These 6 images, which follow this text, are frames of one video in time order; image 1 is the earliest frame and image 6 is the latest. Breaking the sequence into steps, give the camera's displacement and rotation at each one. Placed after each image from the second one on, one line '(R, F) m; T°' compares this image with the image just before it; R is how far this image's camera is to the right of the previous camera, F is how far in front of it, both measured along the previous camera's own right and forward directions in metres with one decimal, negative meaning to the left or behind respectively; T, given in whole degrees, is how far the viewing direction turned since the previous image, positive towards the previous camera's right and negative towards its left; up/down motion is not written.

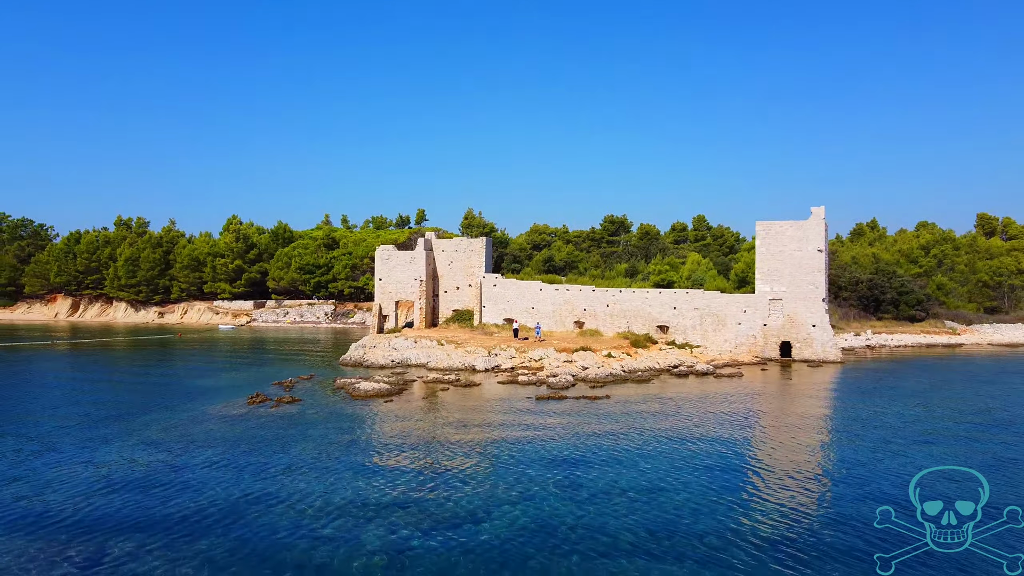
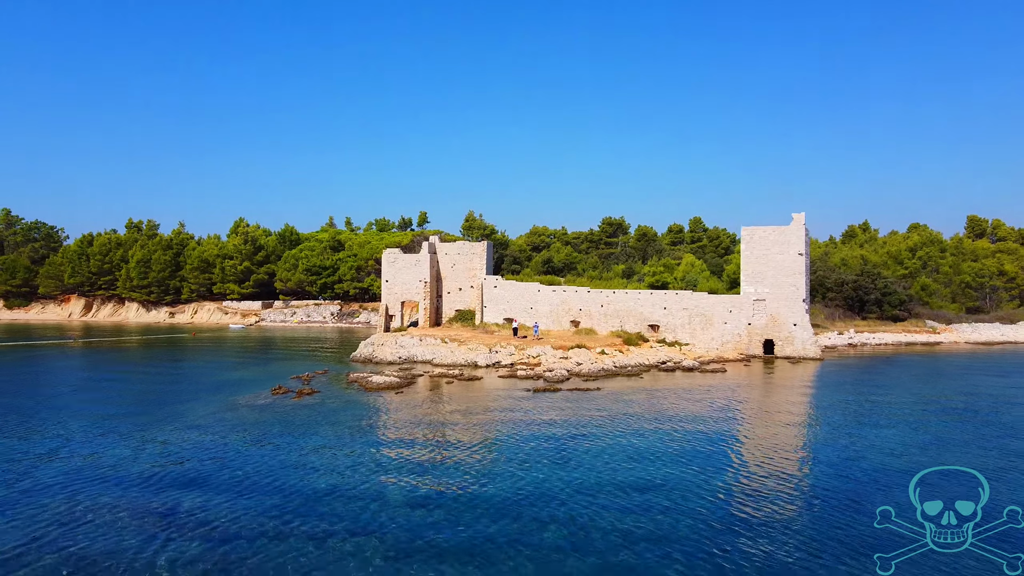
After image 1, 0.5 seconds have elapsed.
(0.0, -1.5) m; 0°
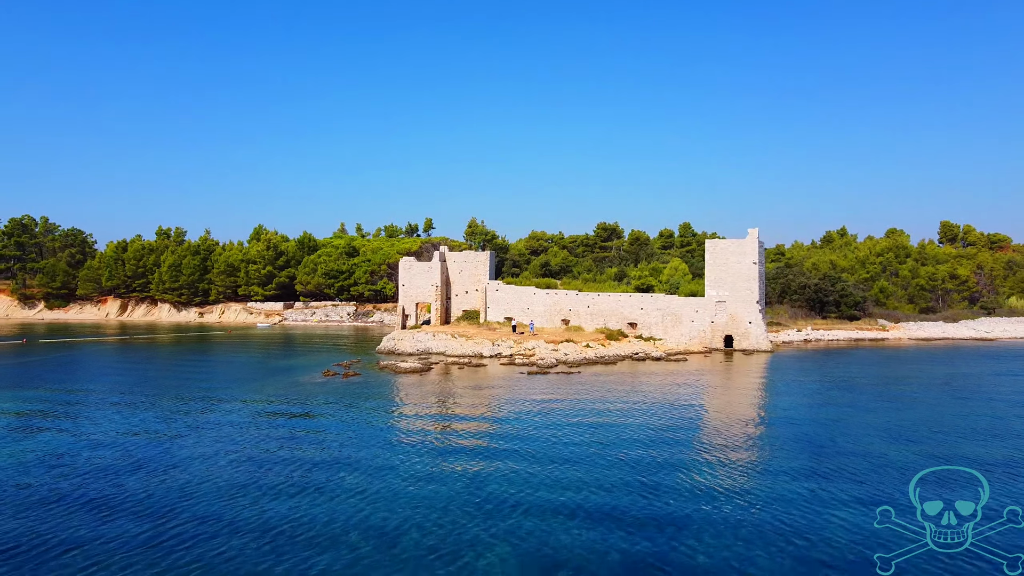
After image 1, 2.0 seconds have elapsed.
(+0.1, -4.4) m; 0°
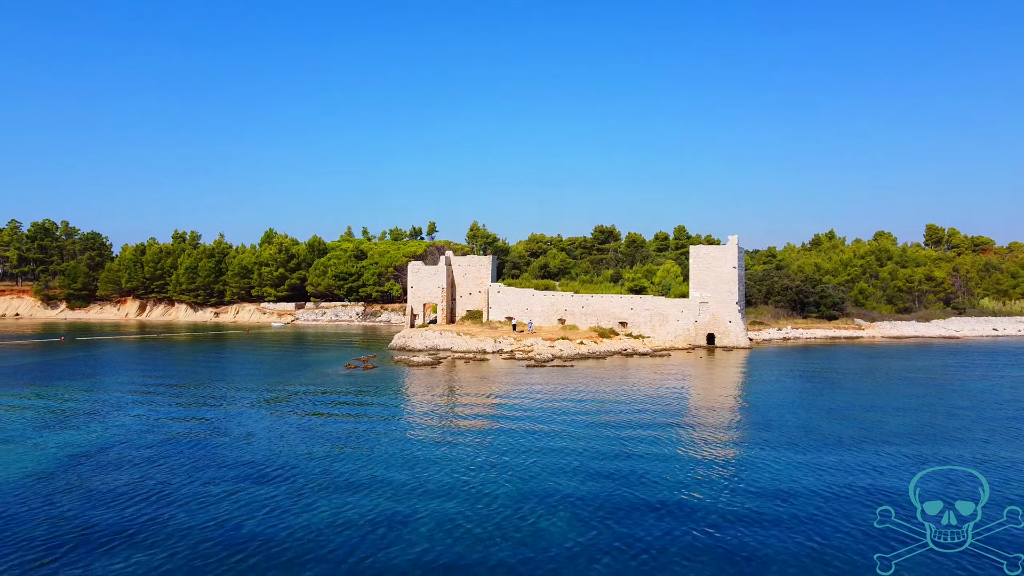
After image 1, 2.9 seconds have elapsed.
(0.0, -2.6) m; 0°
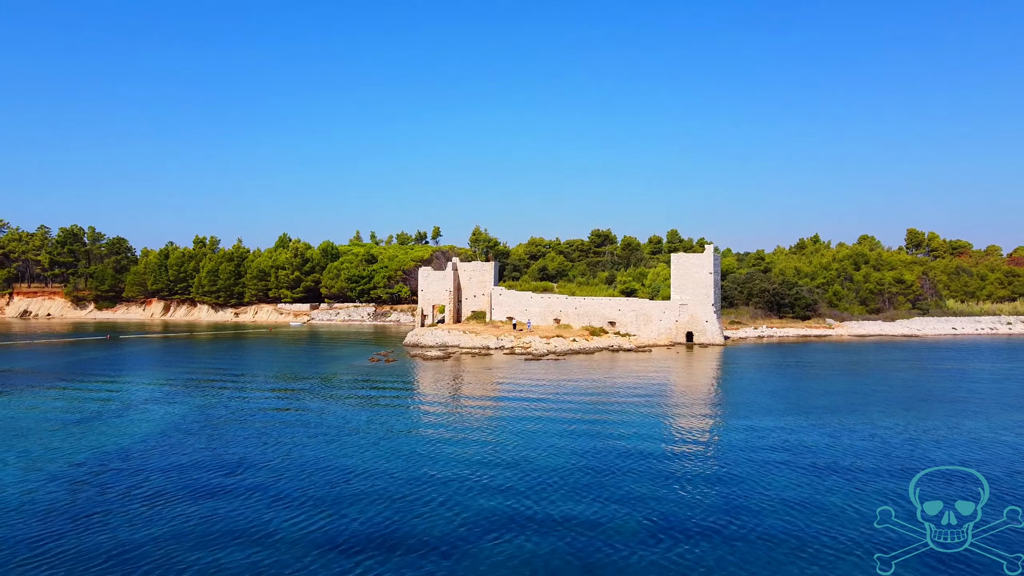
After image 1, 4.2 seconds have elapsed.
(0.0, -3.8) m; 0°
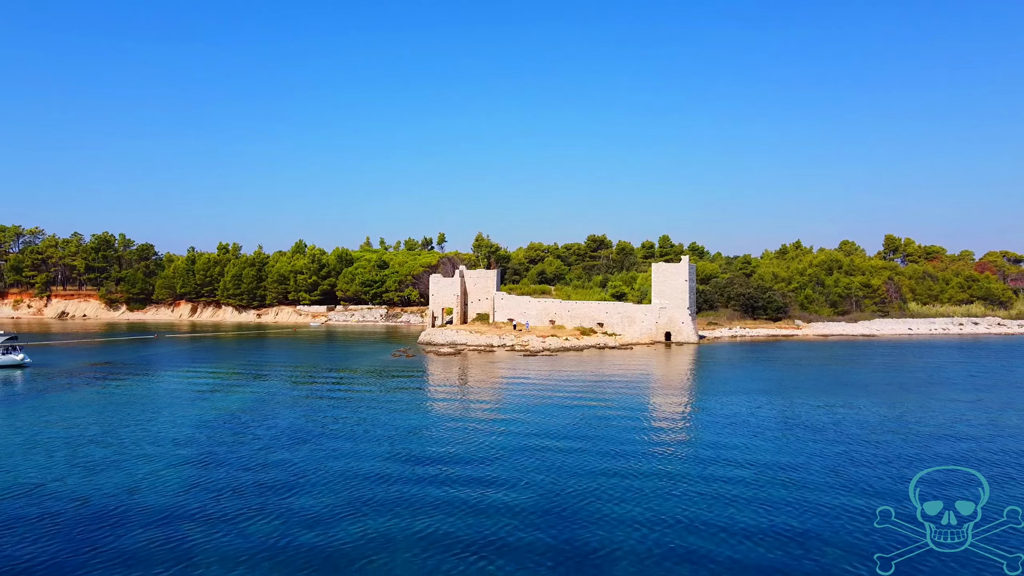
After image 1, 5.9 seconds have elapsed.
(0.0, -4.9) m; 0°
